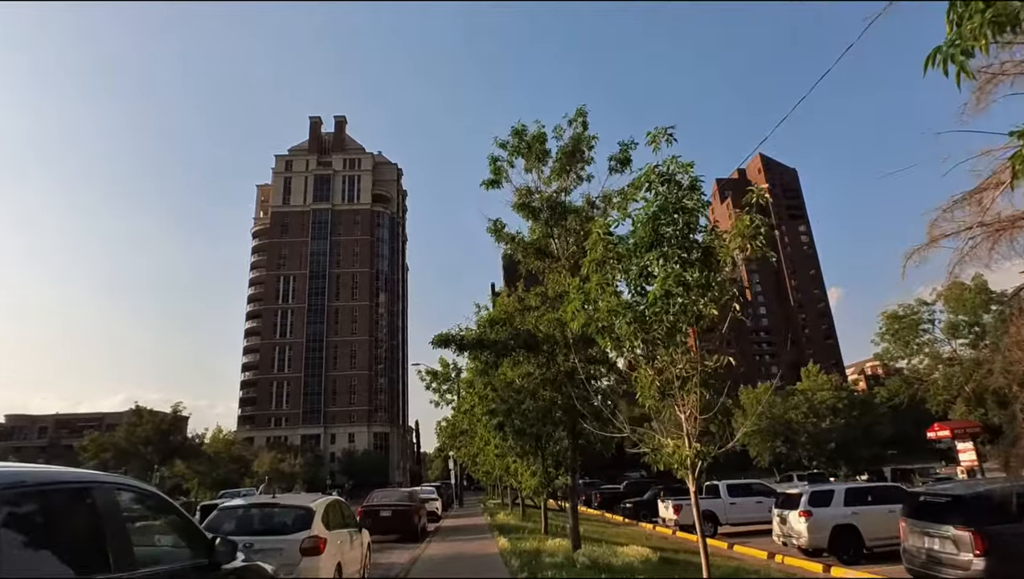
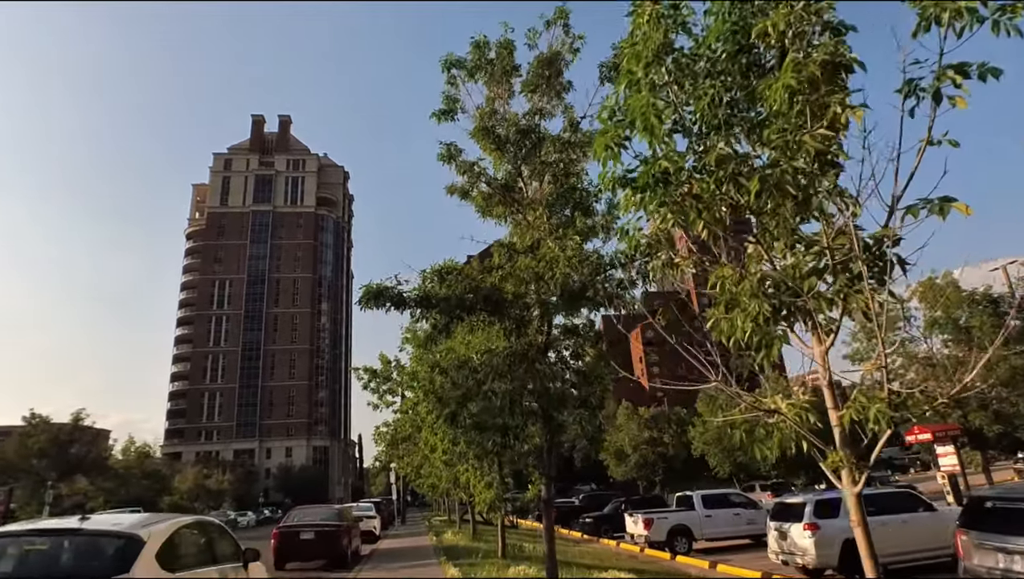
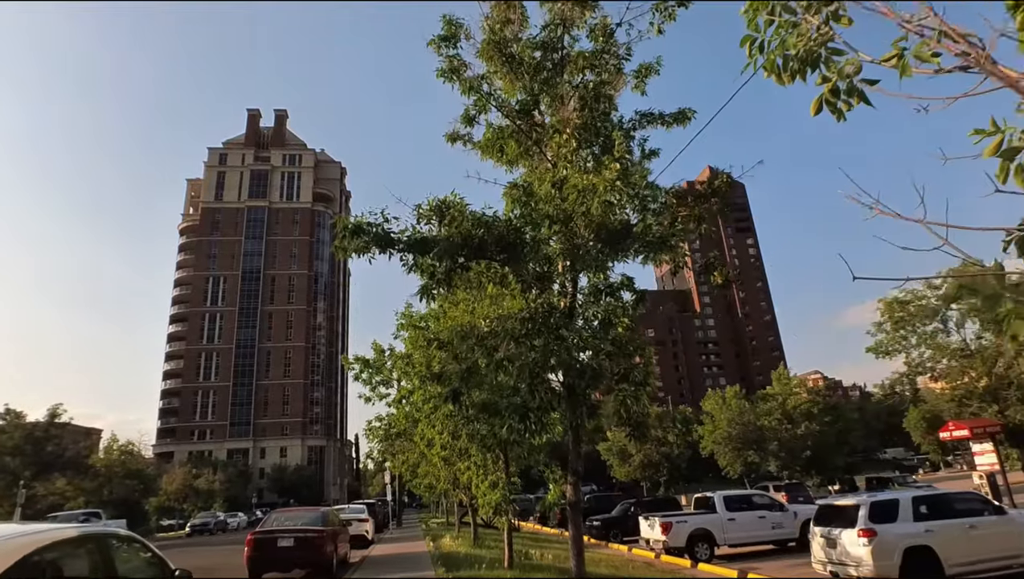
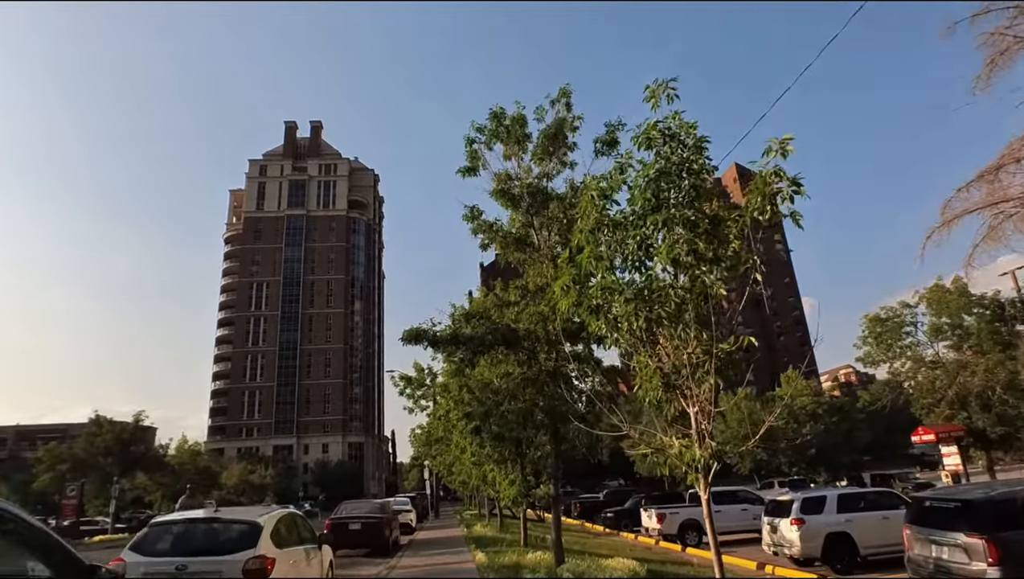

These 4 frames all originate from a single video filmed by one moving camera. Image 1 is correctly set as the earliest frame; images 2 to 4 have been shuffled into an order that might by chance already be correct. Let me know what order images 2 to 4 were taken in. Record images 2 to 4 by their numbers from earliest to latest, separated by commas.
4, 2, 3
